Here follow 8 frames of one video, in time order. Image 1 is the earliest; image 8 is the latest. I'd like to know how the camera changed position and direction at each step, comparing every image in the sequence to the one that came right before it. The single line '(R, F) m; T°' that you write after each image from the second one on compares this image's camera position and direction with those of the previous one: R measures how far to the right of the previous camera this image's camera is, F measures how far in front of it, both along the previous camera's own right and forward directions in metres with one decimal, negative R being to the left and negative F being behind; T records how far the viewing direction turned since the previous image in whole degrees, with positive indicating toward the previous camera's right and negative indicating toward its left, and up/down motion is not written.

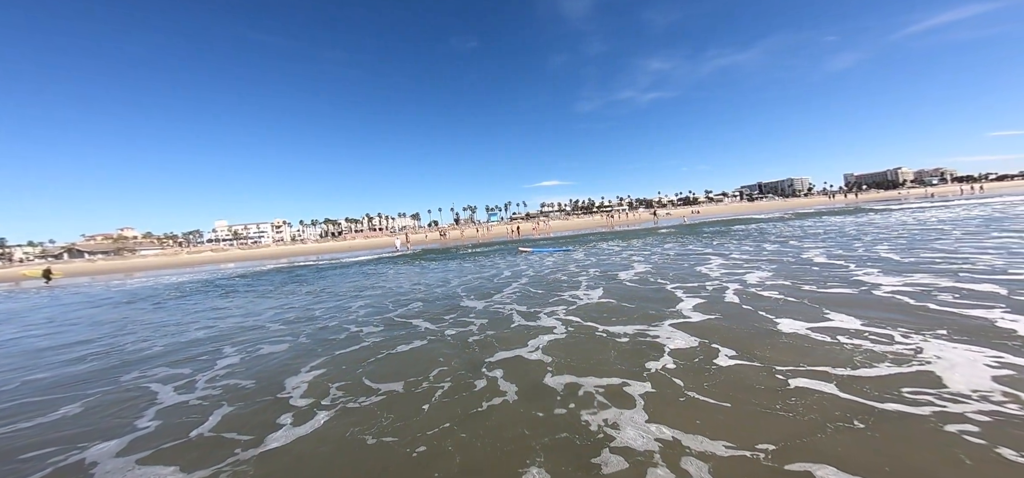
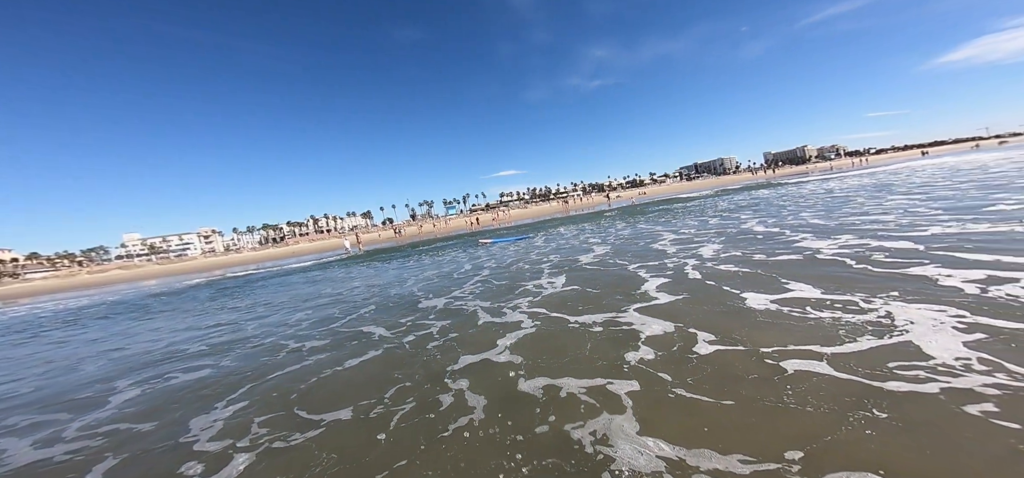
(0.0, +1.1) m; +7°
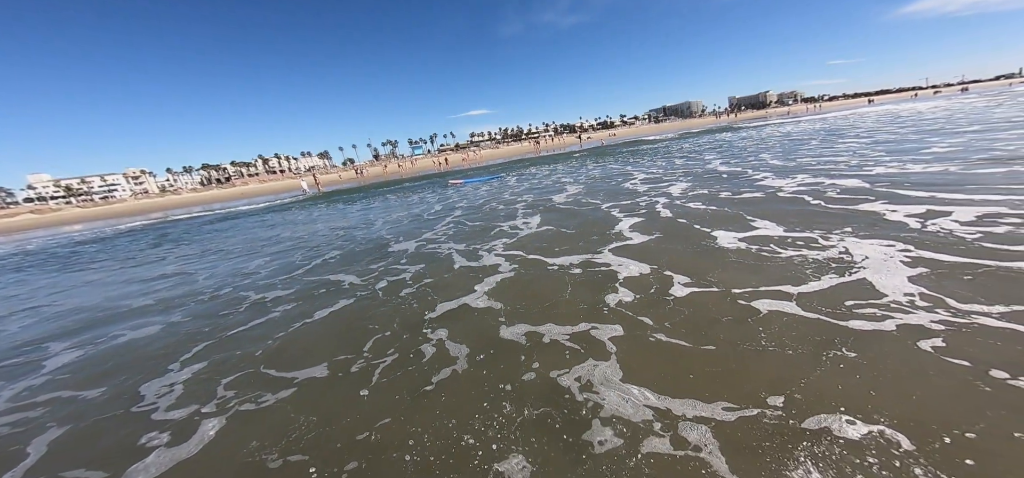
(-0.3, +0.4) m; +5°
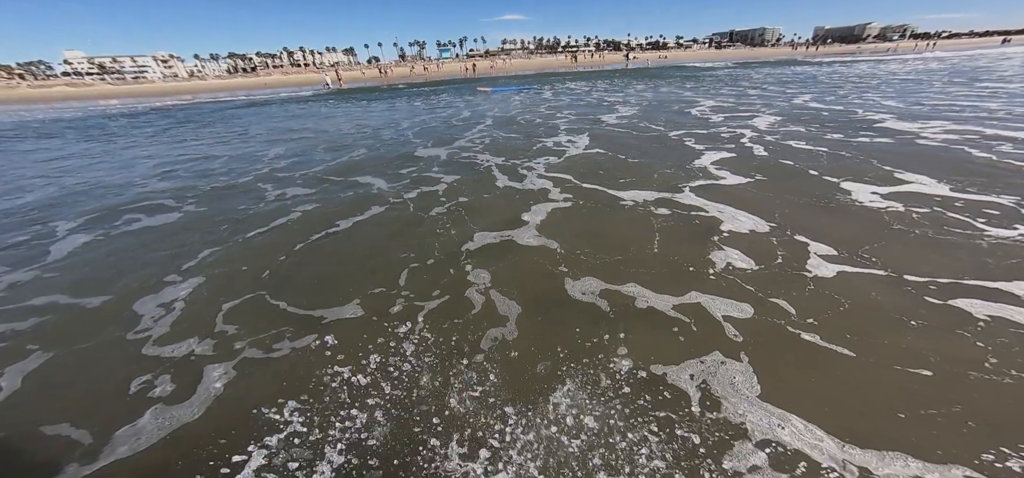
(-1.0, +1.8) m; -2°
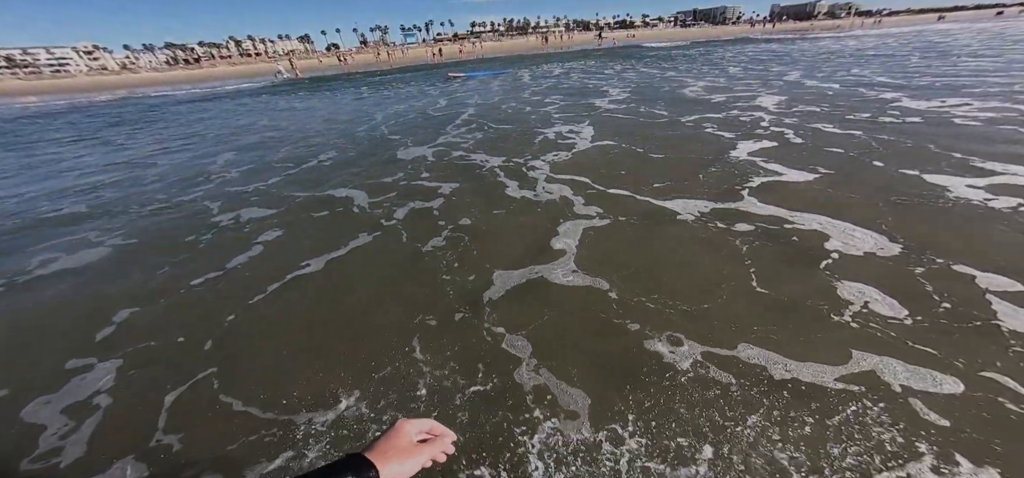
(-1.0, +1.7) m; +4°
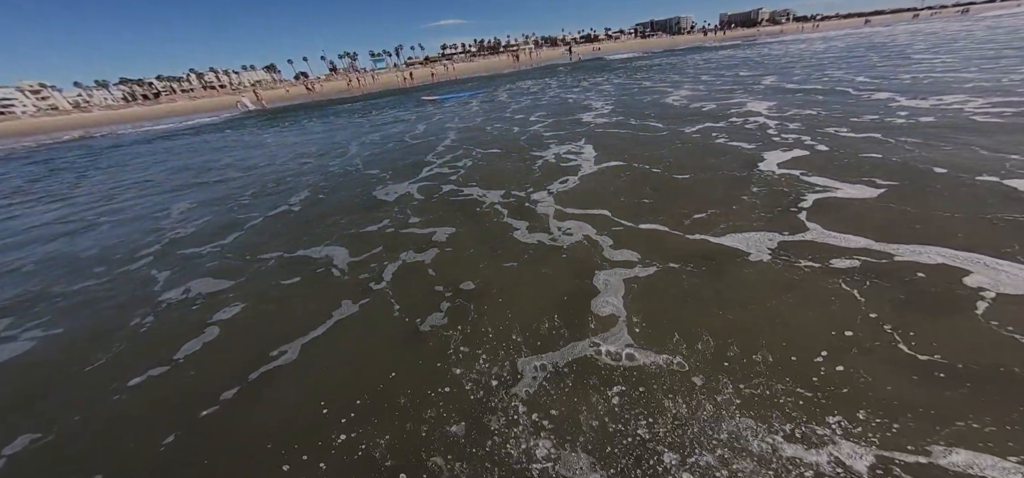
(-0.7, +1.4) m; +3°
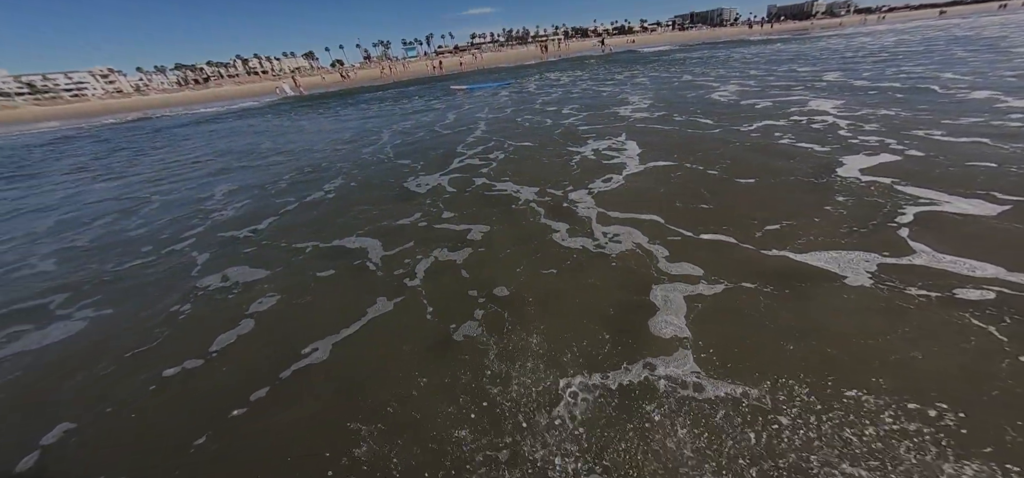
(-0.4, +0.6) m; -4°
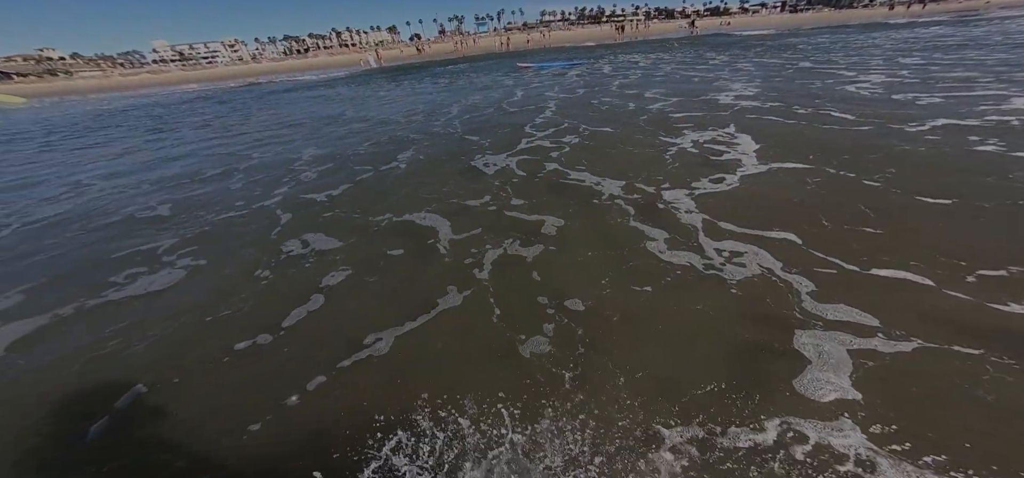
(-0.5, +1.2) m; -9°
